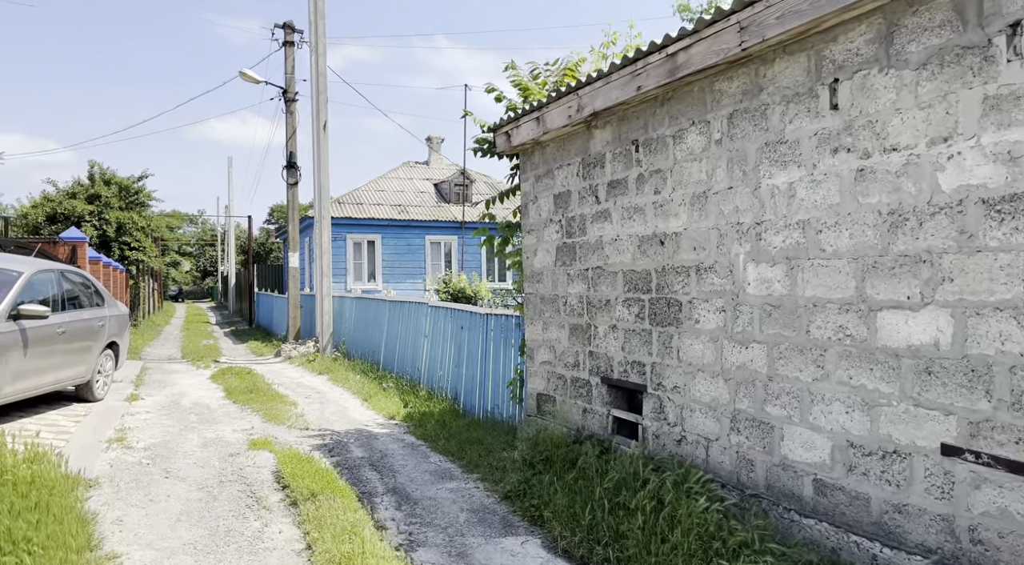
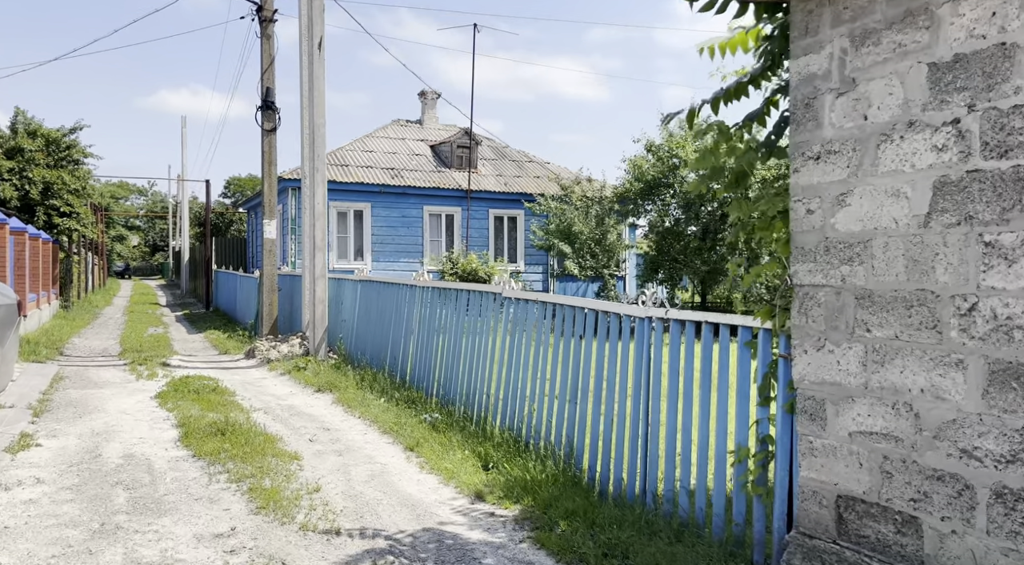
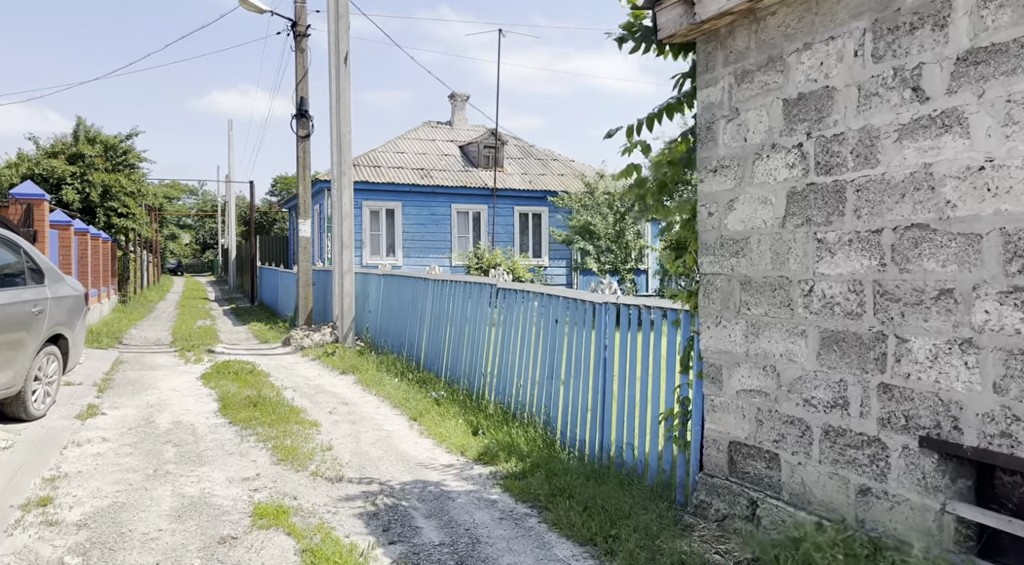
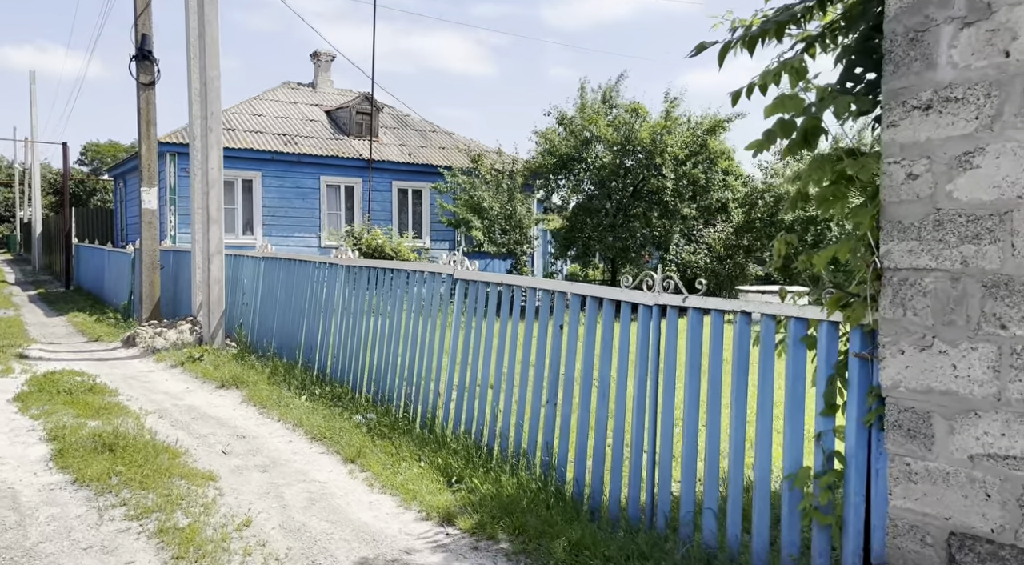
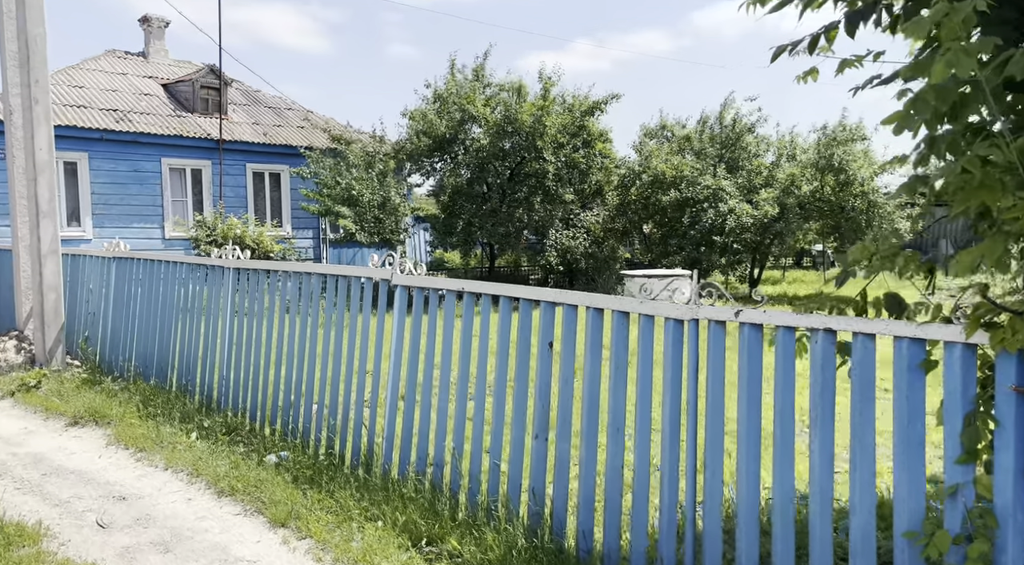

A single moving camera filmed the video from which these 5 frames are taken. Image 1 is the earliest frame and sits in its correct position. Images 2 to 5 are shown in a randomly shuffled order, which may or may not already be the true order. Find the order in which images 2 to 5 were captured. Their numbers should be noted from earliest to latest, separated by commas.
3, 2, 4, 5
